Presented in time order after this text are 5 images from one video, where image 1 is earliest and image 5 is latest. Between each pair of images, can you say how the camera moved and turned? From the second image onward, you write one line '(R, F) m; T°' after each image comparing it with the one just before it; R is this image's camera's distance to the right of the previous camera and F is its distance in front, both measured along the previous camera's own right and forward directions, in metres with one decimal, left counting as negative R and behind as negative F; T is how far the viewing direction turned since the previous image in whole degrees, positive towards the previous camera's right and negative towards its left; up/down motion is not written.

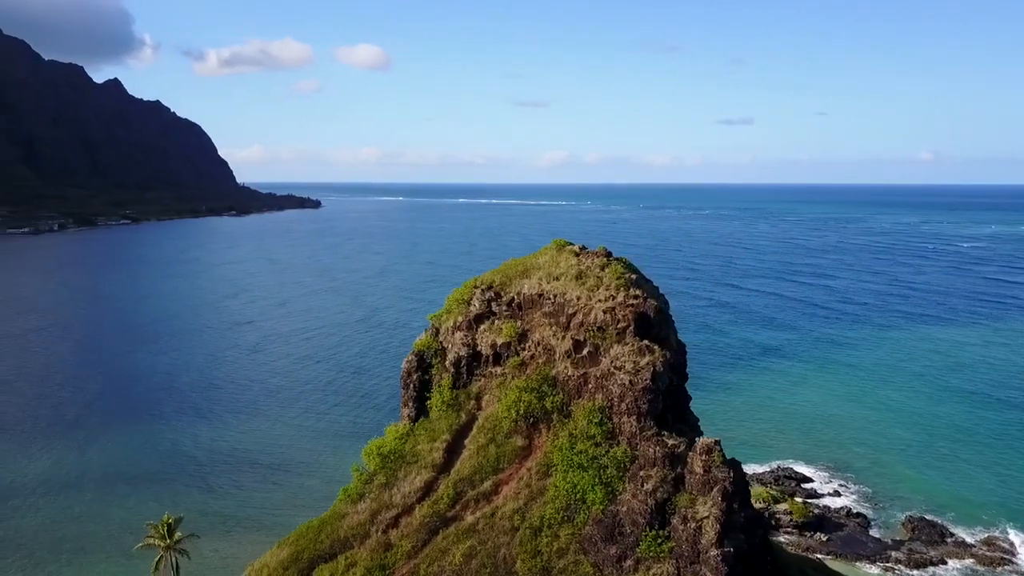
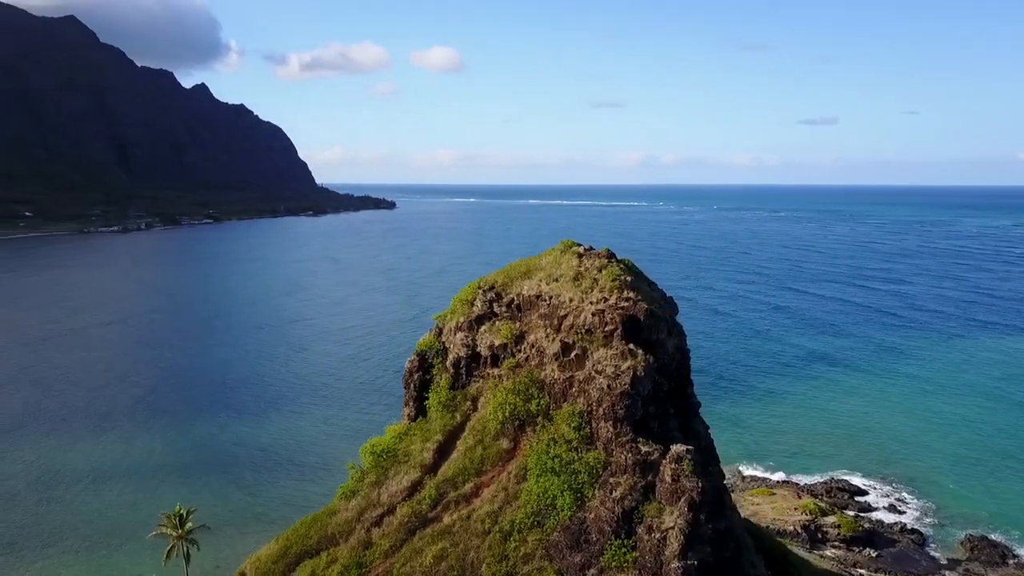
(+2.5, +0.4) m; -5°
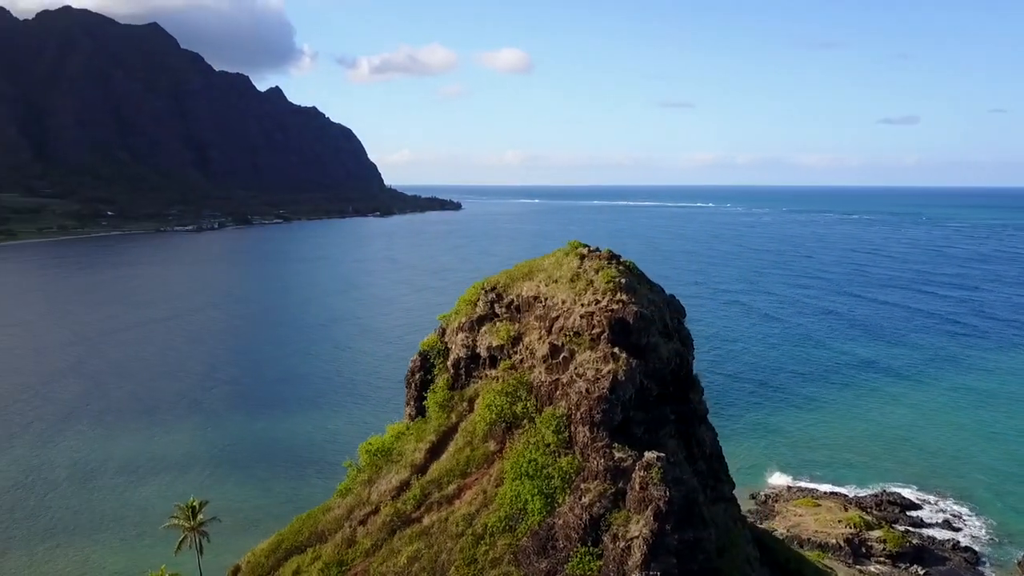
(+2.3, +0.3) m; -5°
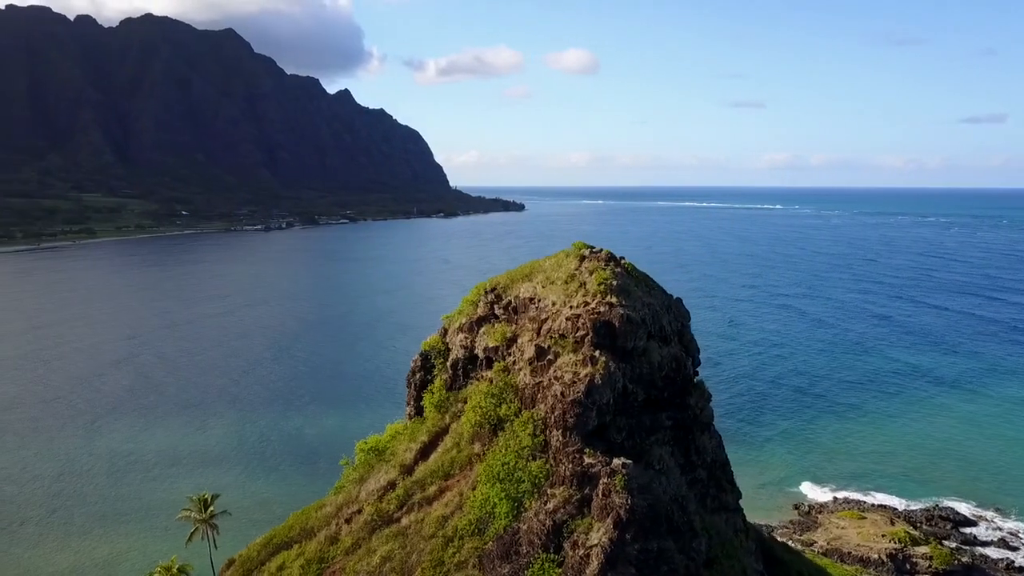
(+2.3, +0.3) m; -5°
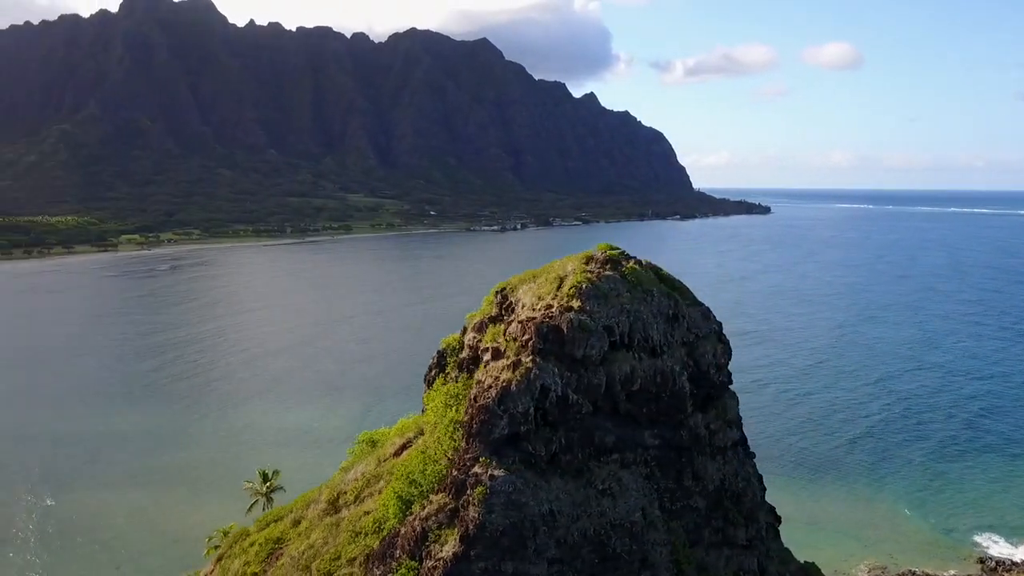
(+7.8, +2.0) m; -17°
